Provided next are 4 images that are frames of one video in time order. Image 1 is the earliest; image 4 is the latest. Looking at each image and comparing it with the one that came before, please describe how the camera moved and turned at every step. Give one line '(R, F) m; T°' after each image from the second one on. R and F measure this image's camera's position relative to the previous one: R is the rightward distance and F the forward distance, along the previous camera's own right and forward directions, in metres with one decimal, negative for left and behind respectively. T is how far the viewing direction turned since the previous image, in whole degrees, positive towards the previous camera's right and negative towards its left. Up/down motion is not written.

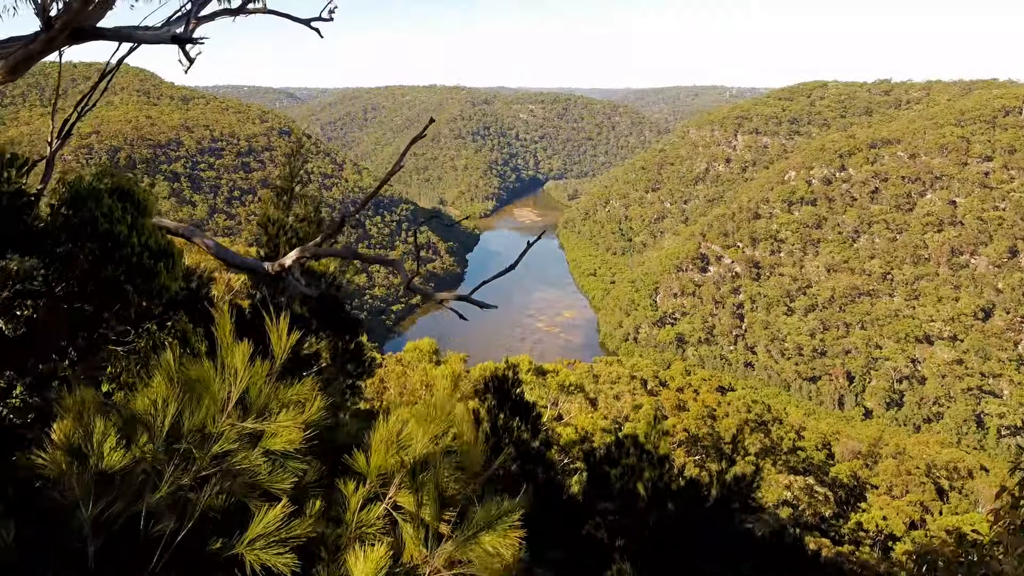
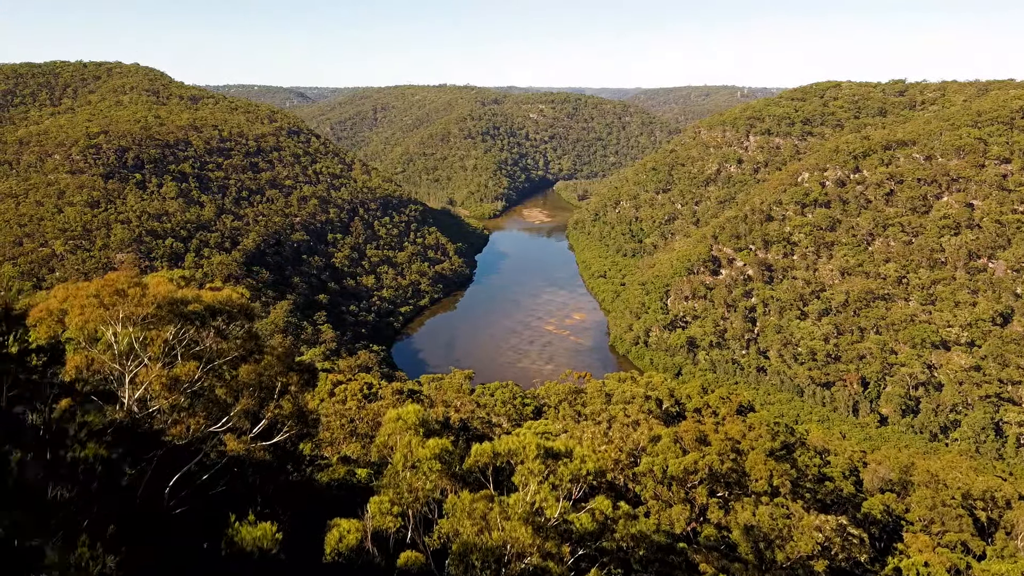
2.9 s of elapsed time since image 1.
(0.0, +2.0) m; -1°
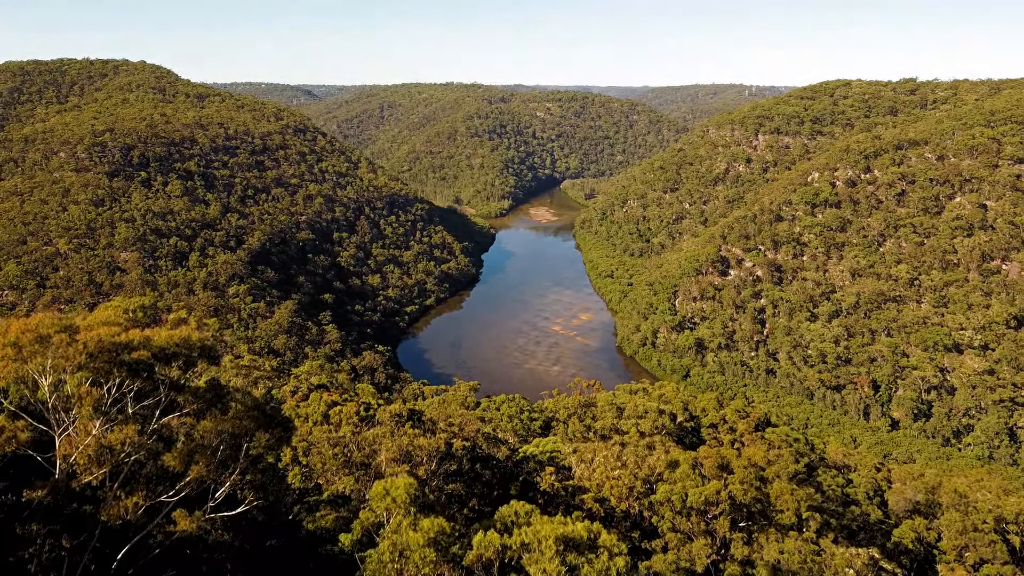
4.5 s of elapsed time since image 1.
(-0.1, +1.6) m; -1°
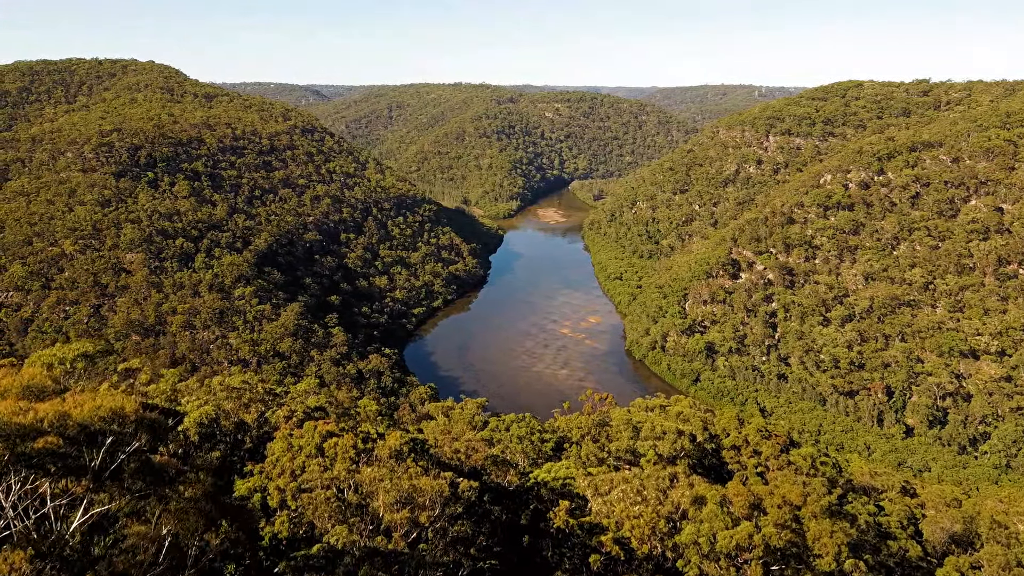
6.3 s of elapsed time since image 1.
(-0.2, +1.9) m; -1°
